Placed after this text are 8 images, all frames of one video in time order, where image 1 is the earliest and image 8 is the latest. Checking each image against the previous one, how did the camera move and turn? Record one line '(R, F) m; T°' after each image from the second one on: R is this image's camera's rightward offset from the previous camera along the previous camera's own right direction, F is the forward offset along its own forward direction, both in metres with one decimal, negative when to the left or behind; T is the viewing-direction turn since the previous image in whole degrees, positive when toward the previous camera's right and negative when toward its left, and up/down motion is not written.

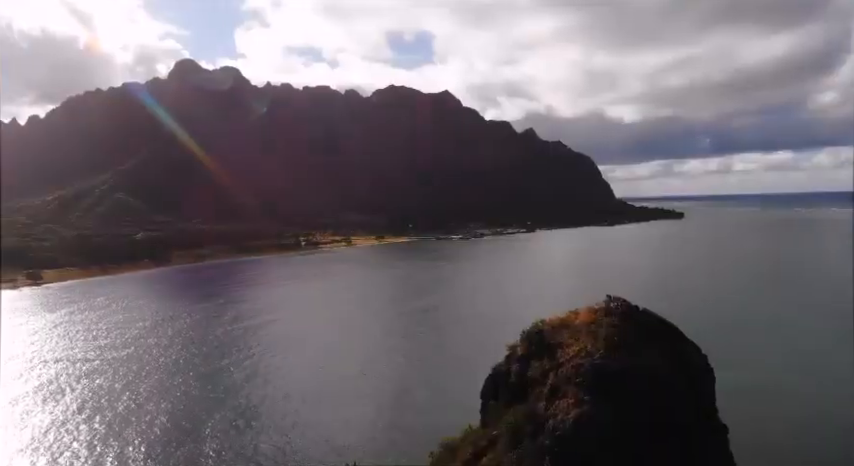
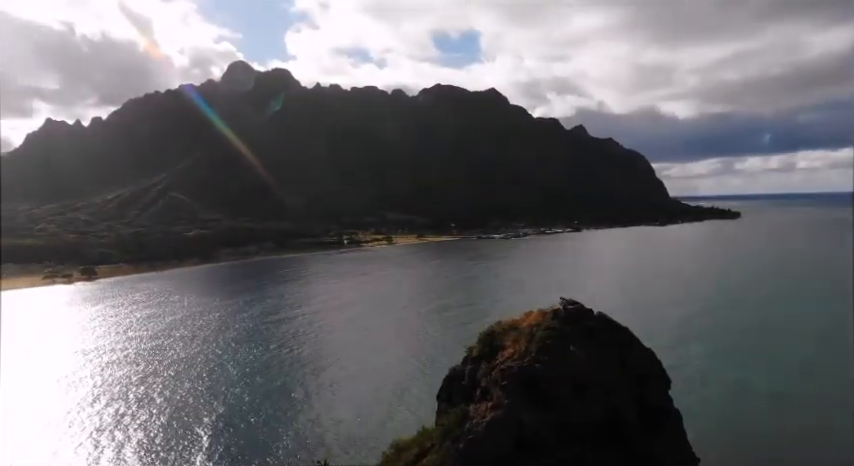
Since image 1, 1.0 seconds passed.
(+0.9, 0.0) m; -4°
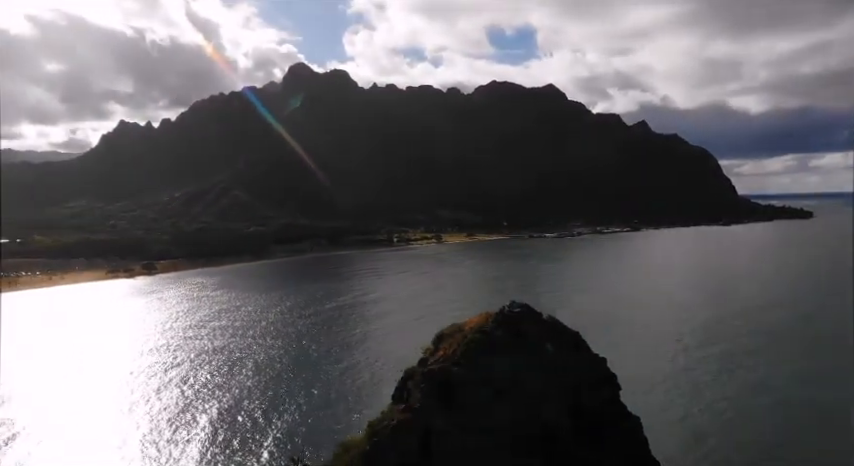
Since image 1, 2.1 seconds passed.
(+1.0, 0.0) m; -5°
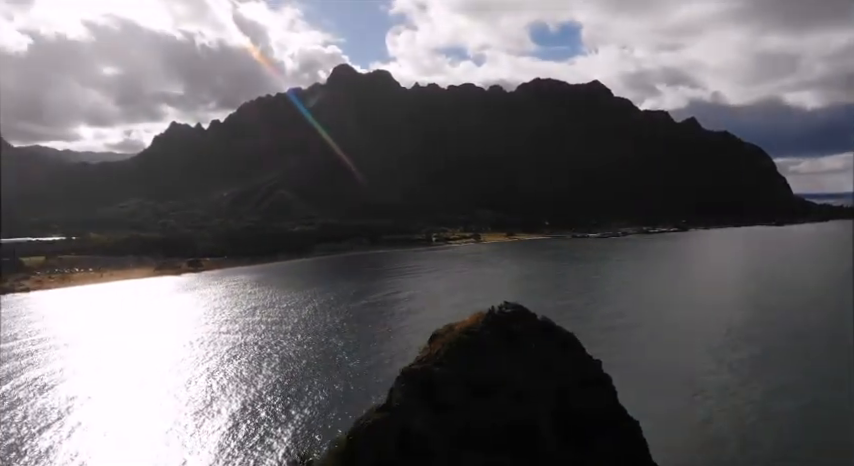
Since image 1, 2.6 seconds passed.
(+0.5, -0.2) m; -4°
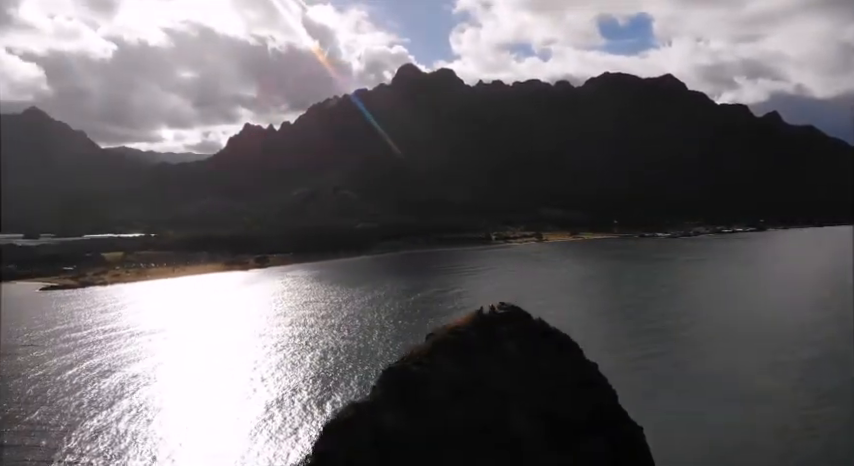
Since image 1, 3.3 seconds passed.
(+0.5, -0.1) m; -6°
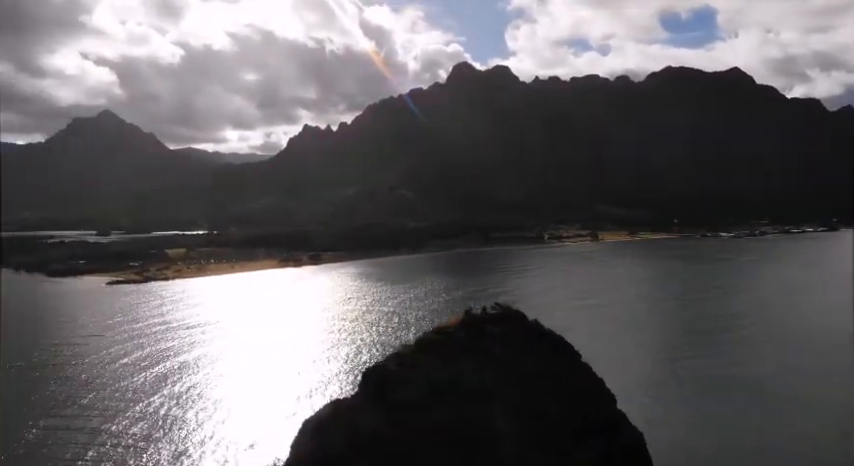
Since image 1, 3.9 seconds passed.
(+0.4, -0.1) m; -5°
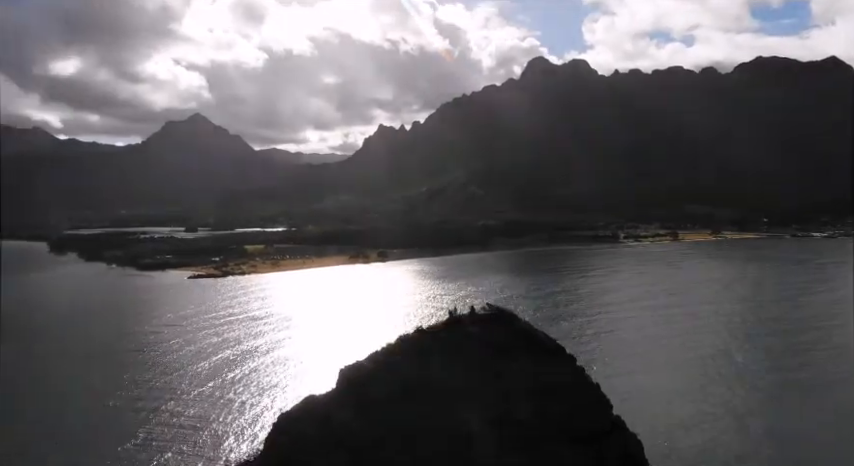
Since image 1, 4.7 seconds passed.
(+0.5, -0.3) m; -7°
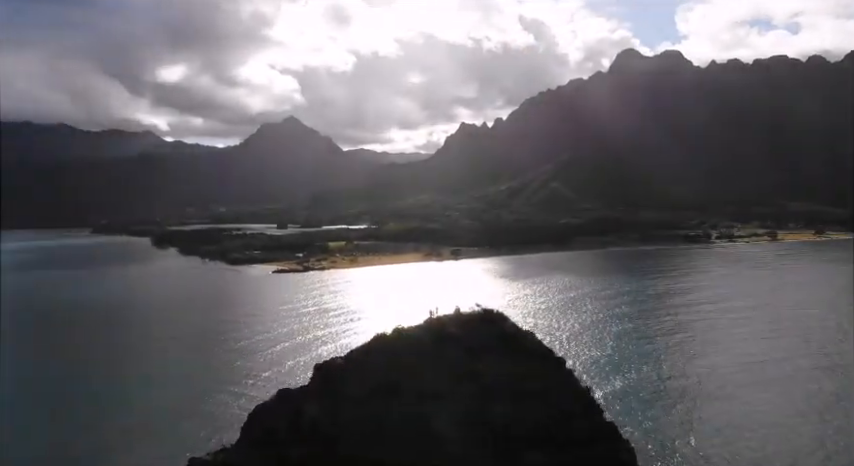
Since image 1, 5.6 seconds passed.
(+0.5, -0.4) m; -8°
